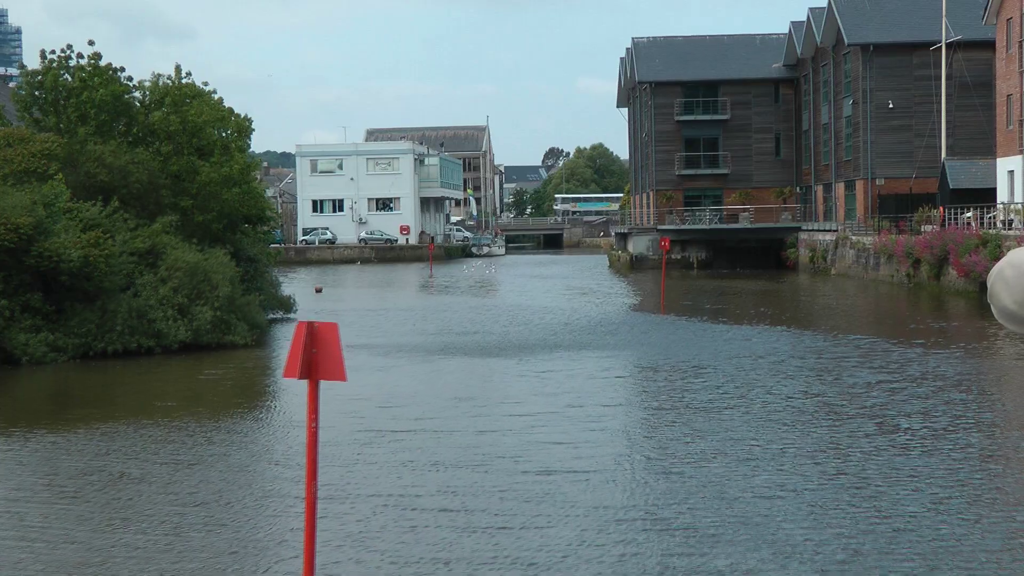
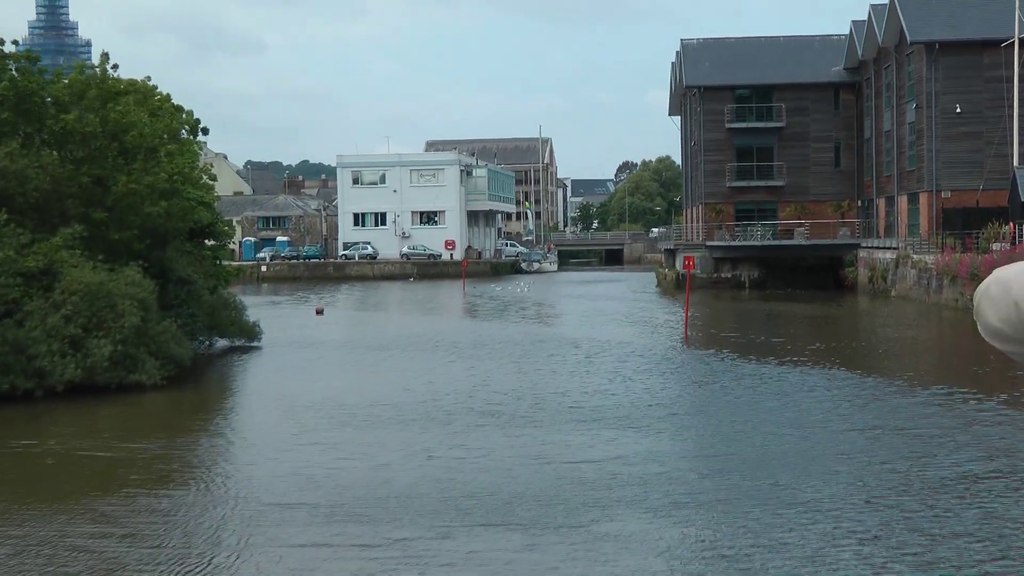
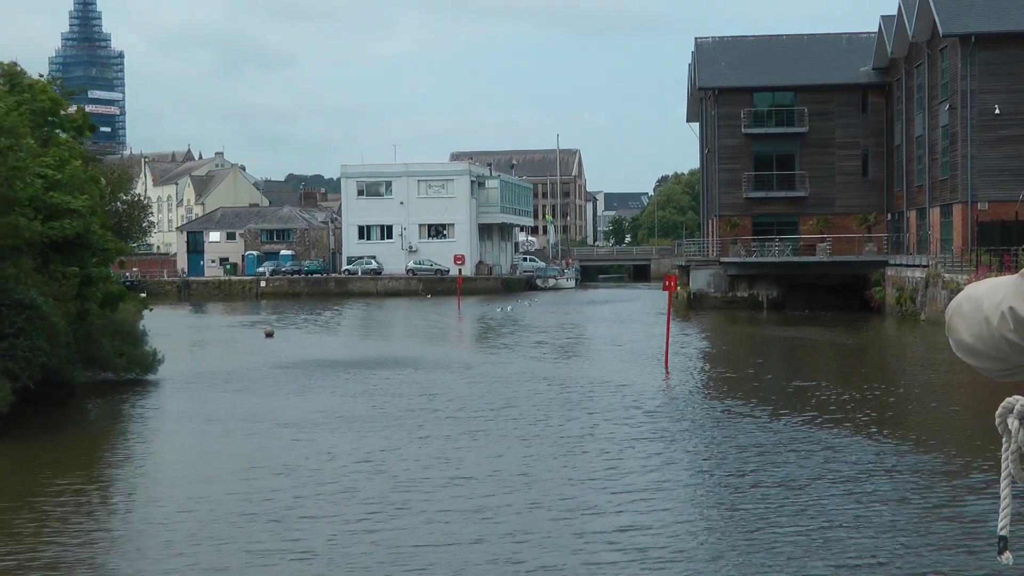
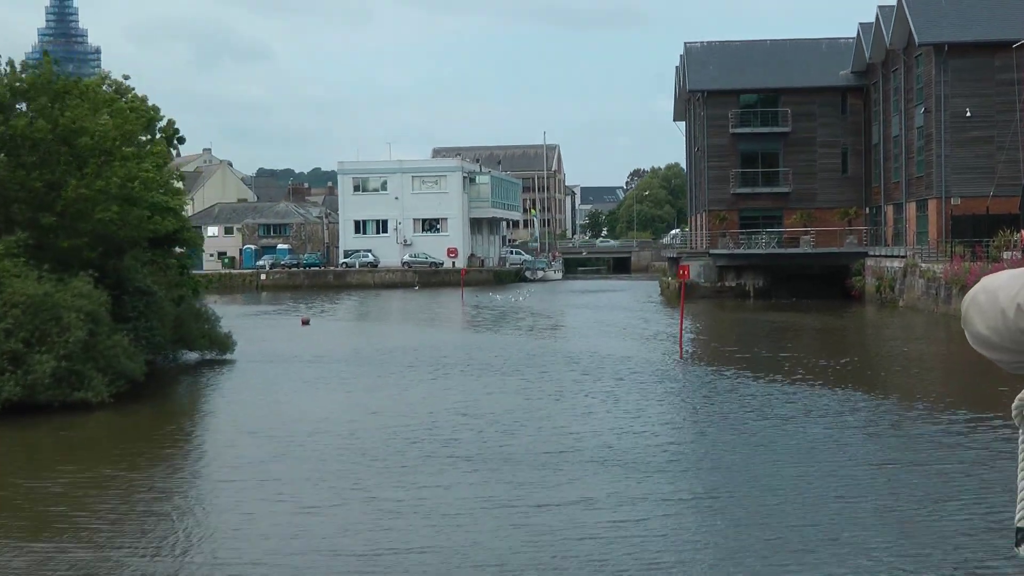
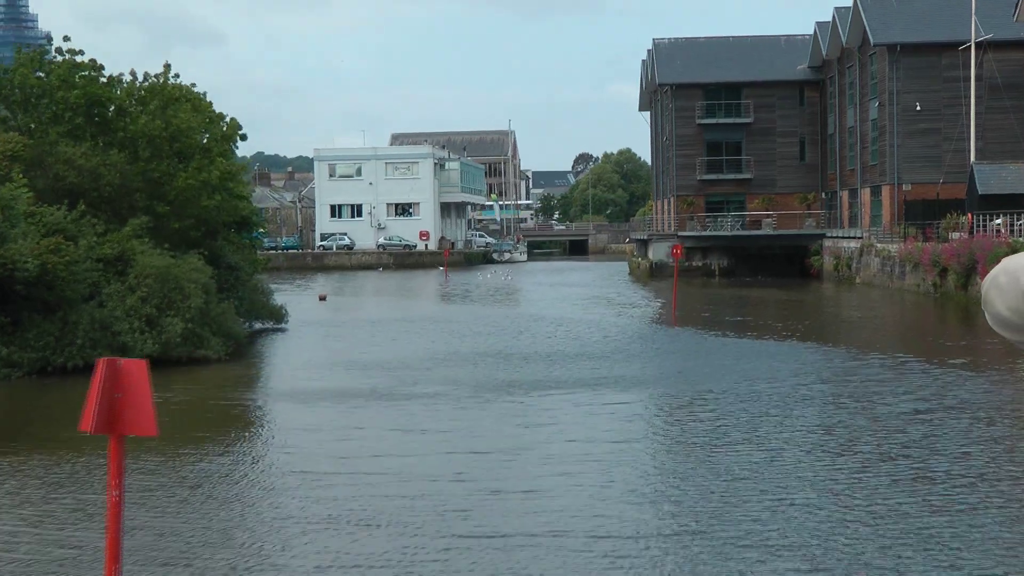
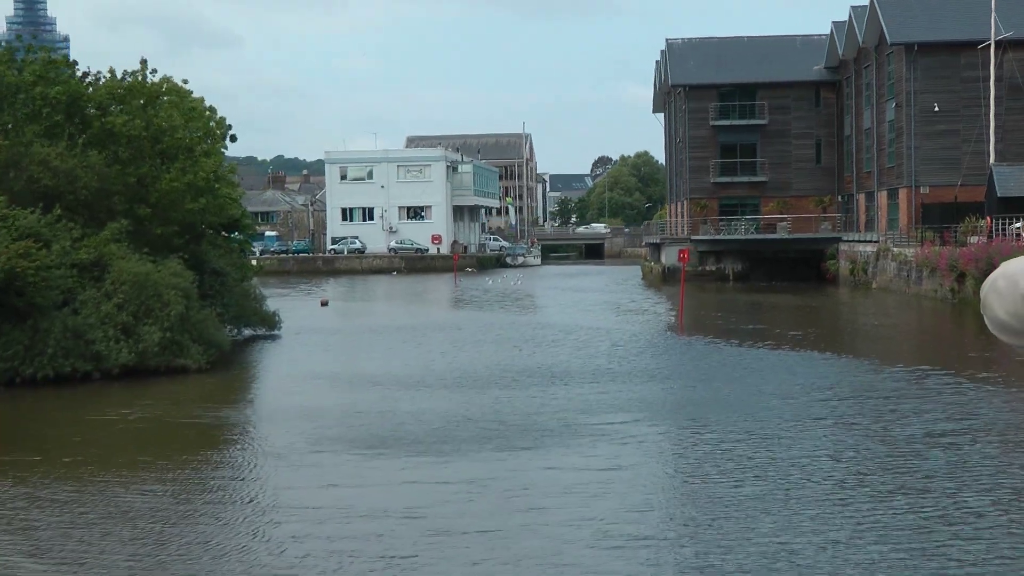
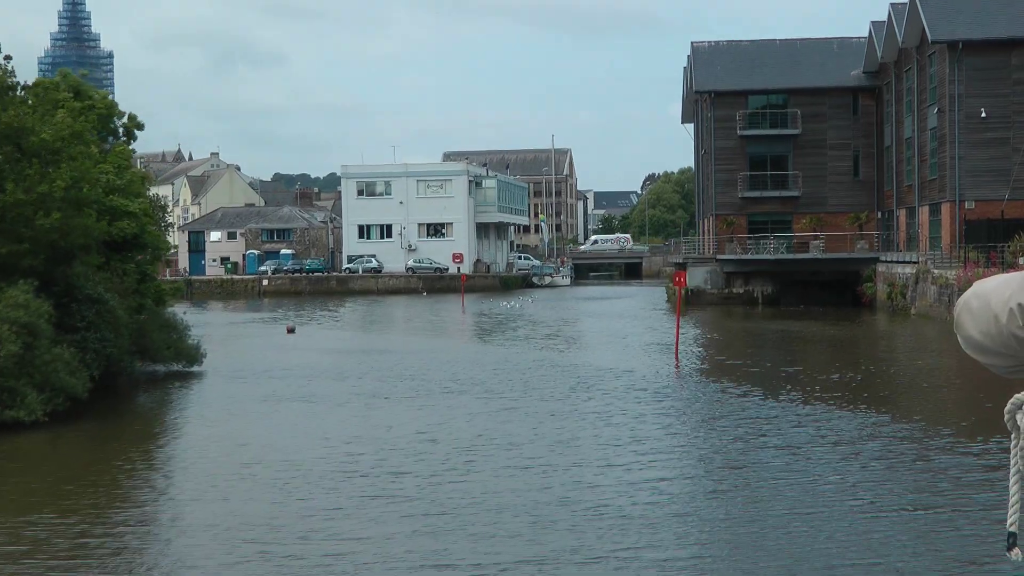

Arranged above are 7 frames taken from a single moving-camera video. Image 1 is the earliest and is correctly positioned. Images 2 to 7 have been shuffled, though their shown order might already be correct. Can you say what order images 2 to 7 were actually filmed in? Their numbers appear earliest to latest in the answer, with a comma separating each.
5, 6, 2, 4, 7, 3
